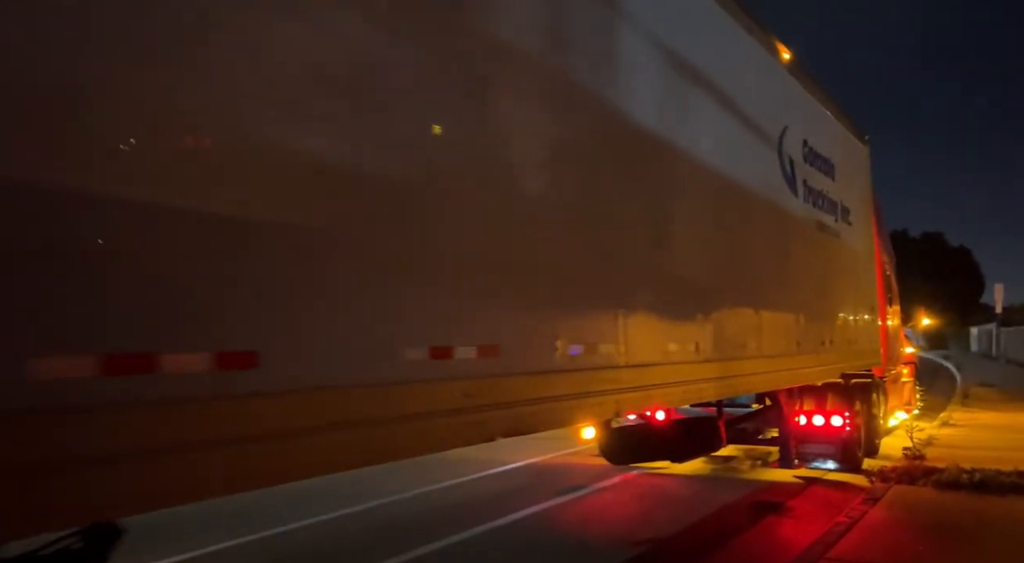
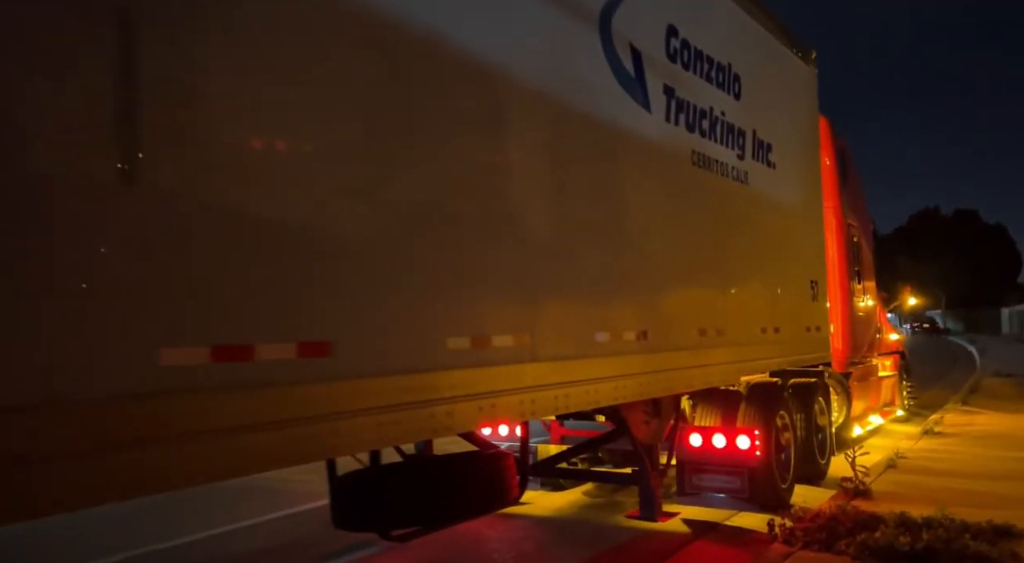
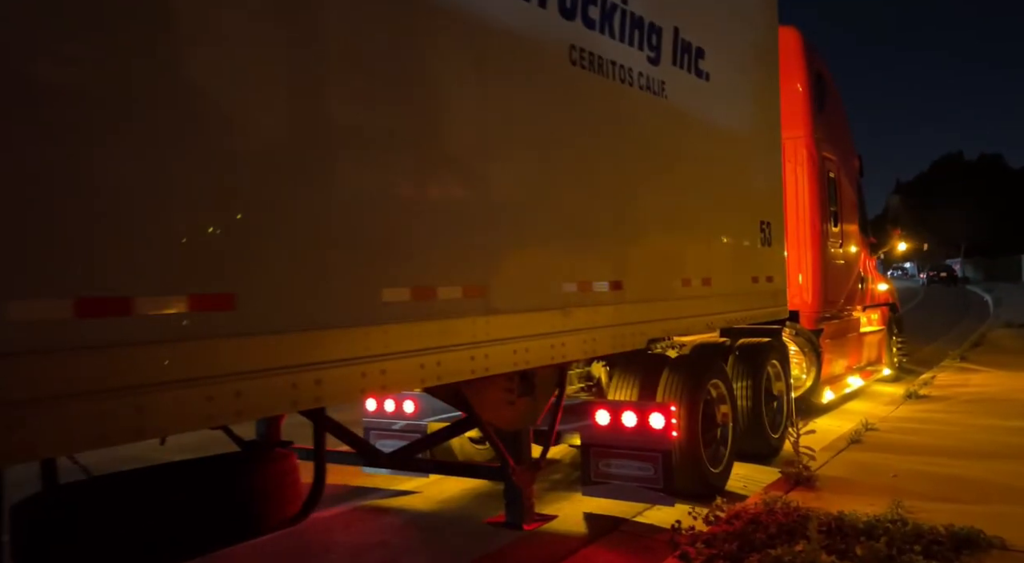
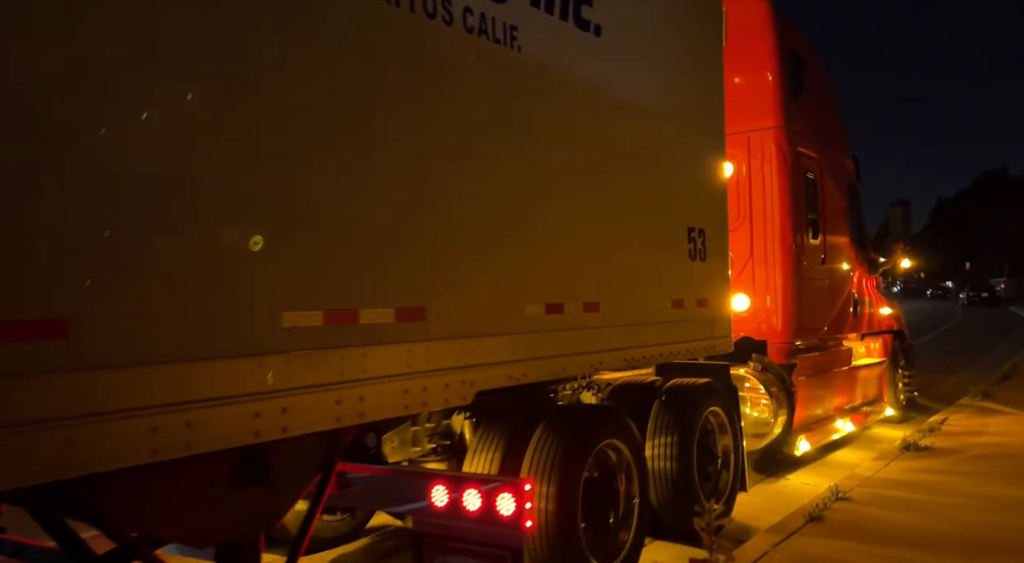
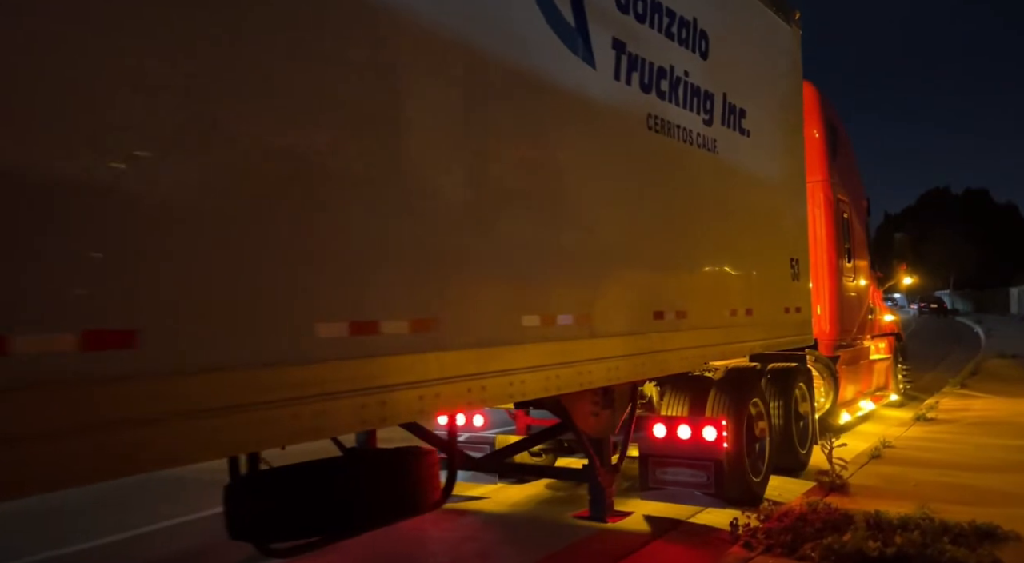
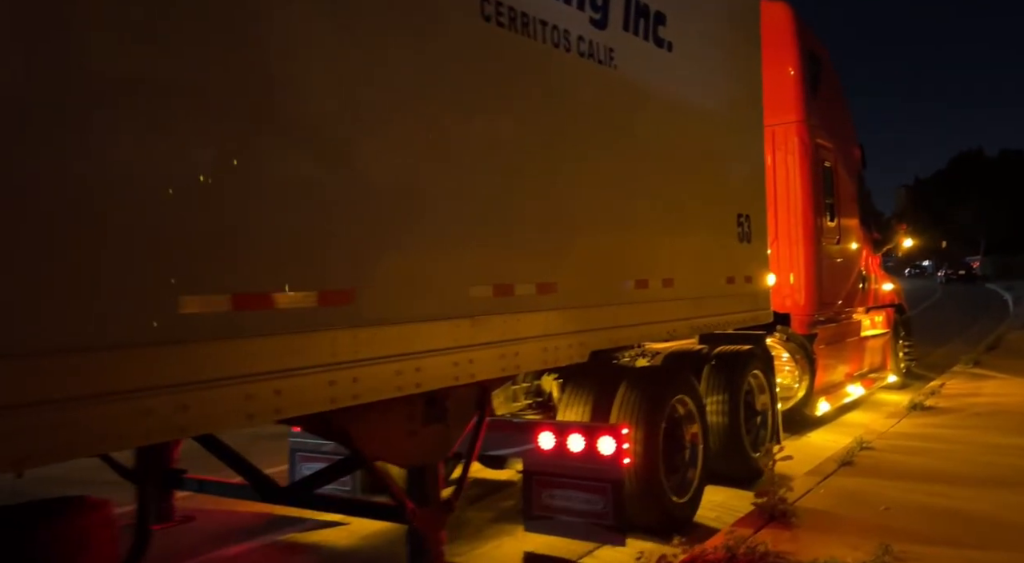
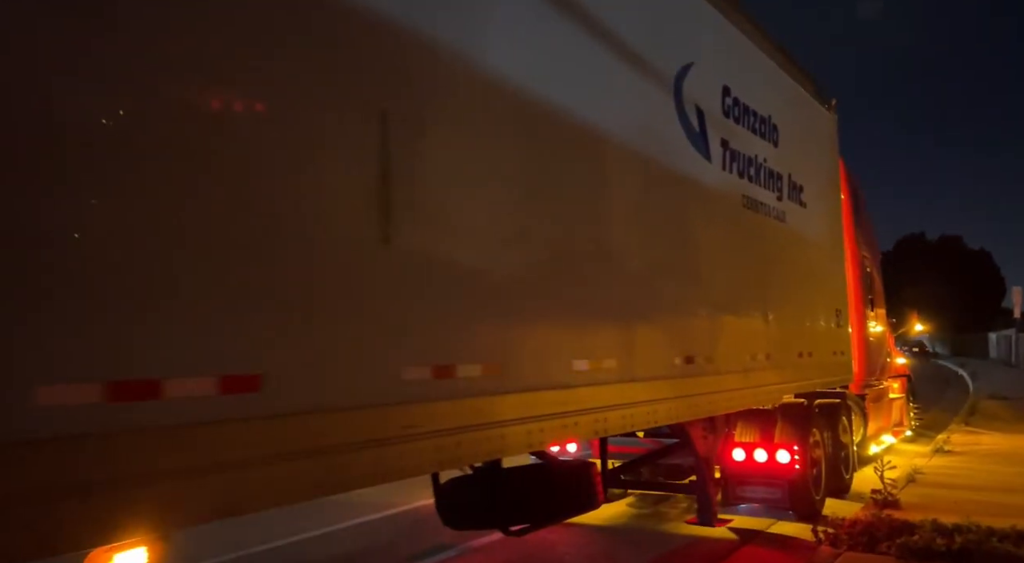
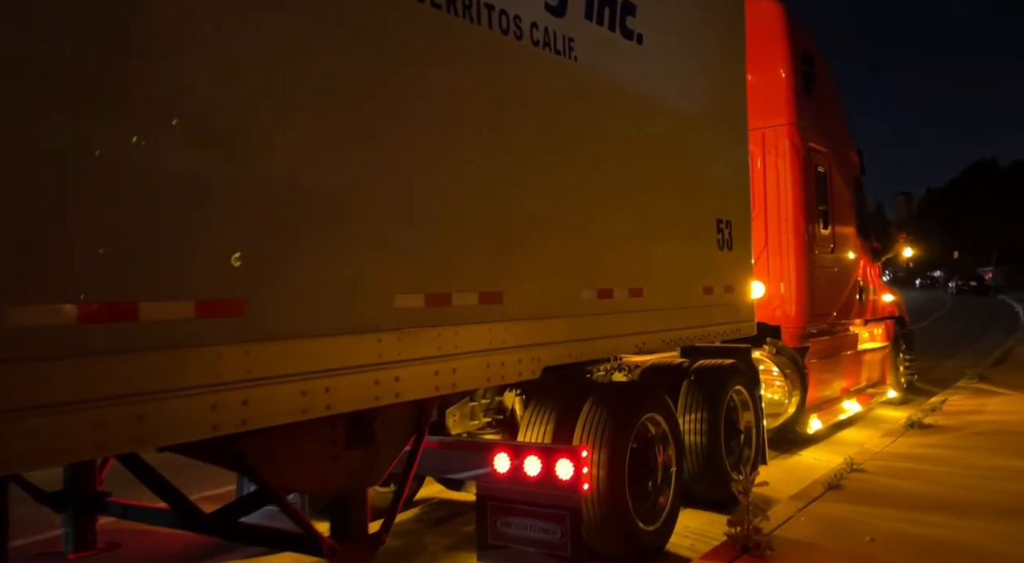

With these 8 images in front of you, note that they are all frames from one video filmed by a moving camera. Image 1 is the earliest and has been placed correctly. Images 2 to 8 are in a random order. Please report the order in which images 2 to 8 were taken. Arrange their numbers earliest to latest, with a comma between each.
7, 2, 5, 3, 6, 8, 4
